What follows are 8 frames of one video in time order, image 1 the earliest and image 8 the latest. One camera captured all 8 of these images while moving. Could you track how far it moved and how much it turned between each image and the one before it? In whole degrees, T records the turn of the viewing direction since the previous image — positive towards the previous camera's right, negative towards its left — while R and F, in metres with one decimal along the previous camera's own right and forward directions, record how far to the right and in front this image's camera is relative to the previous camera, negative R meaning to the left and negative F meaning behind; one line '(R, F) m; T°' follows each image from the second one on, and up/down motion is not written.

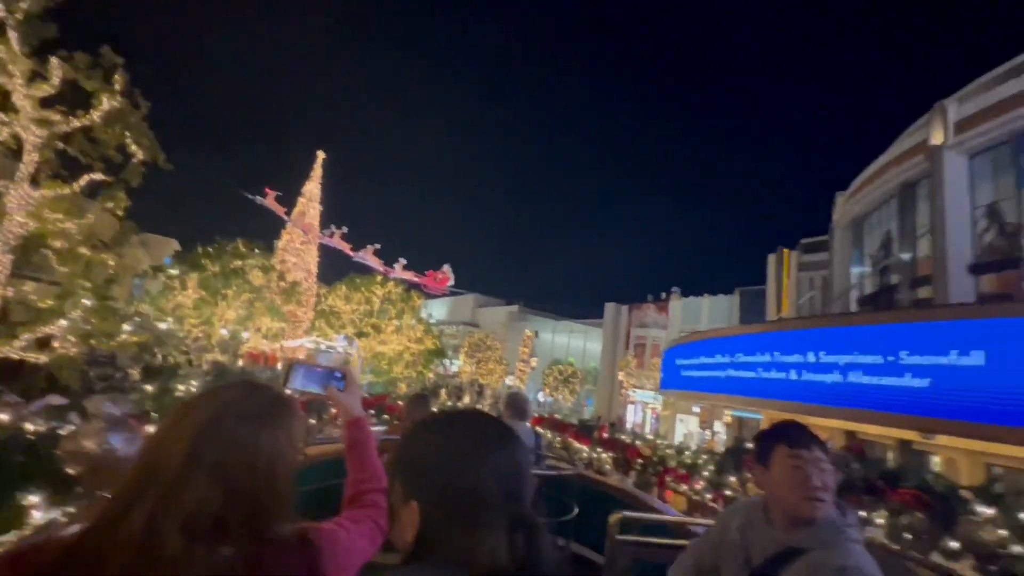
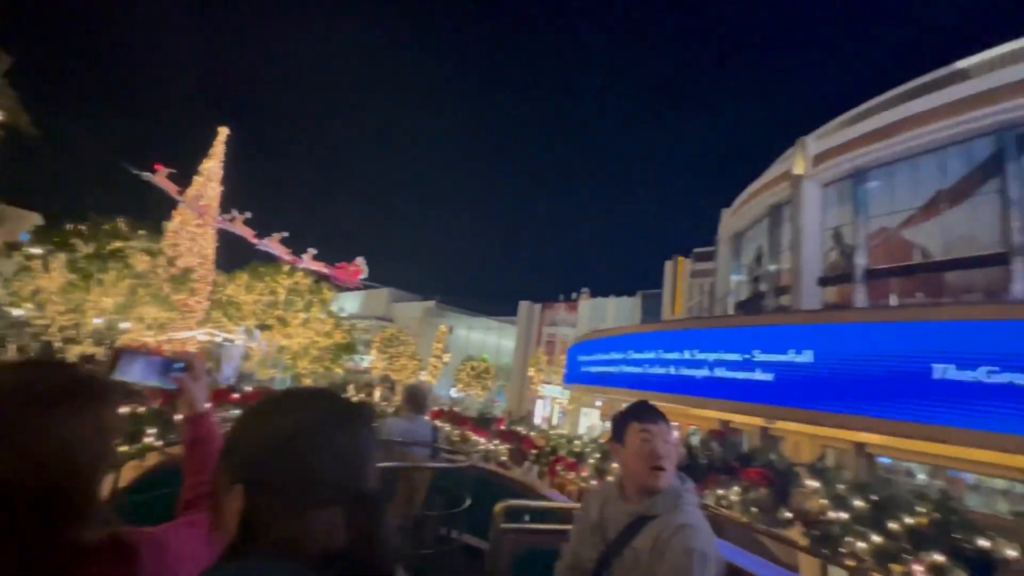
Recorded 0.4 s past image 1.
(+0.1, -0.1) m; +10°
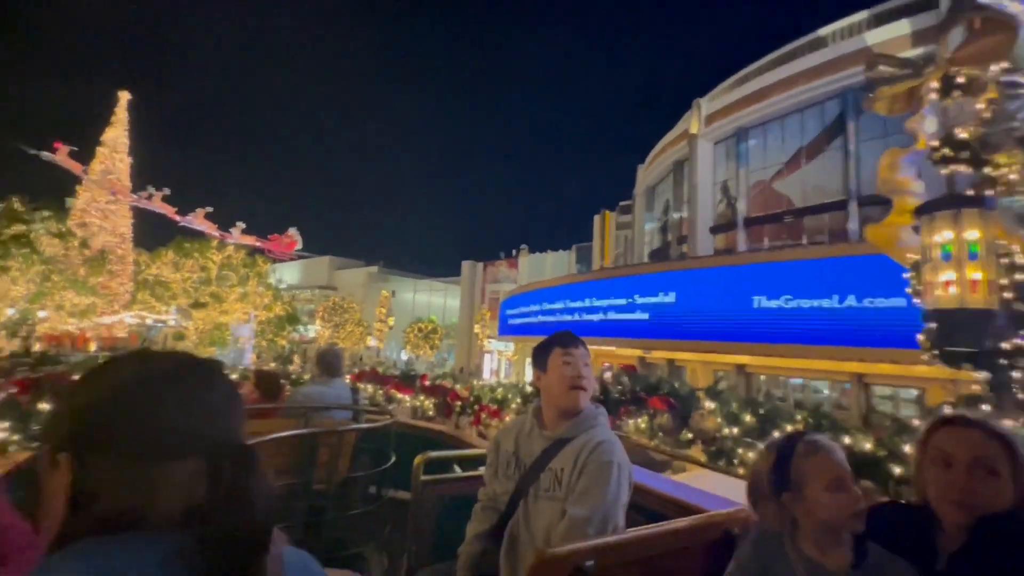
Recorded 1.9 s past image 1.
(+0.2, -0.4) m; +6°
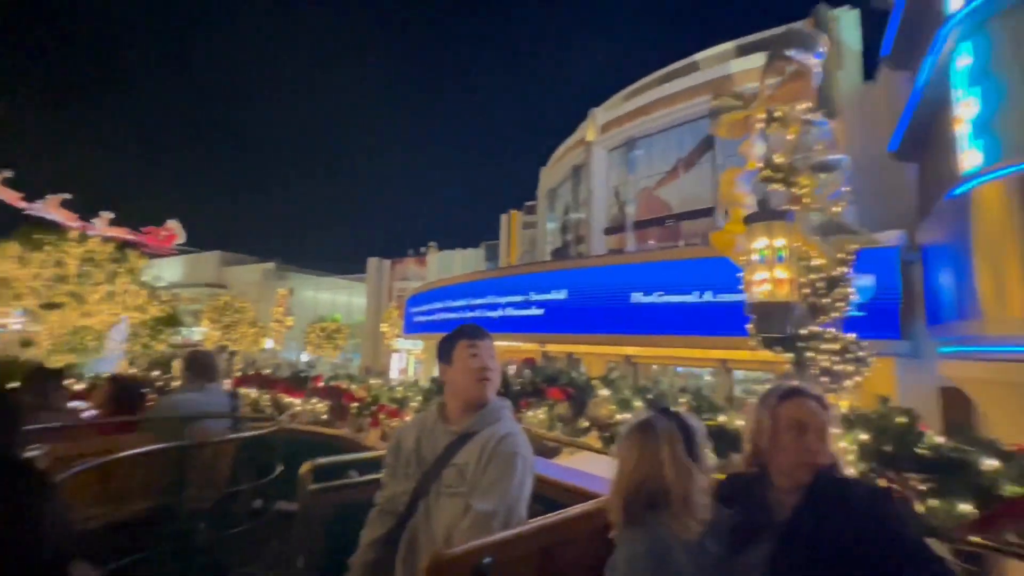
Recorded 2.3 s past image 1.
(+0.1, -0.1) m; +11°
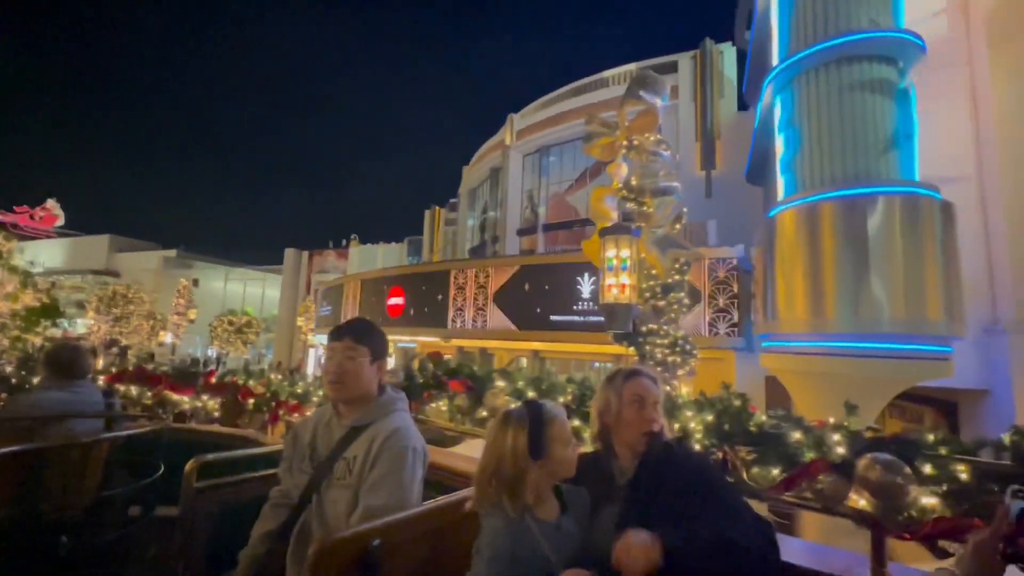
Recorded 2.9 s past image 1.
(+0.2, -0.2) m; +9°
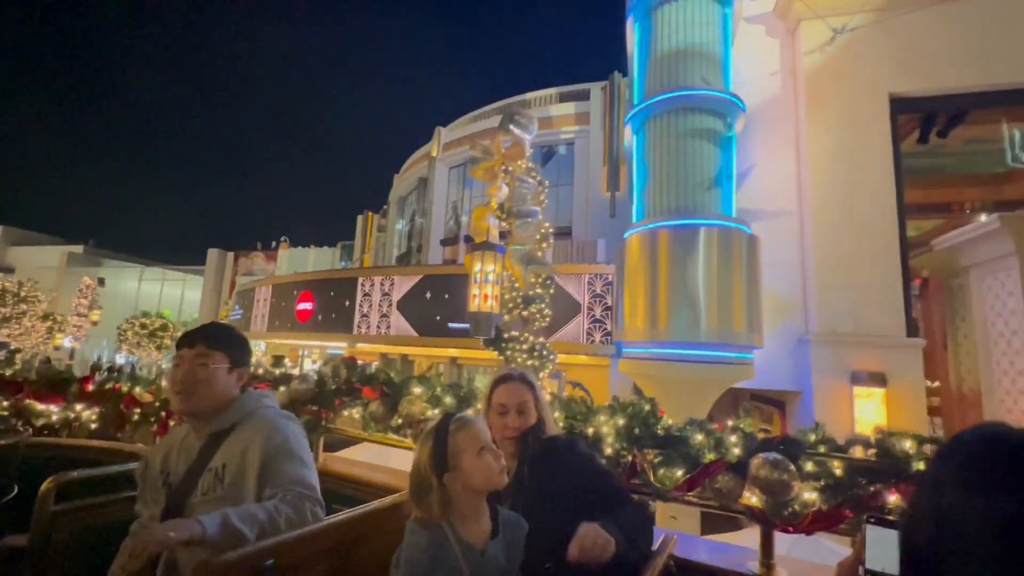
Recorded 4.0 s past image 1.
(+0.3, -0.2) m; +7°
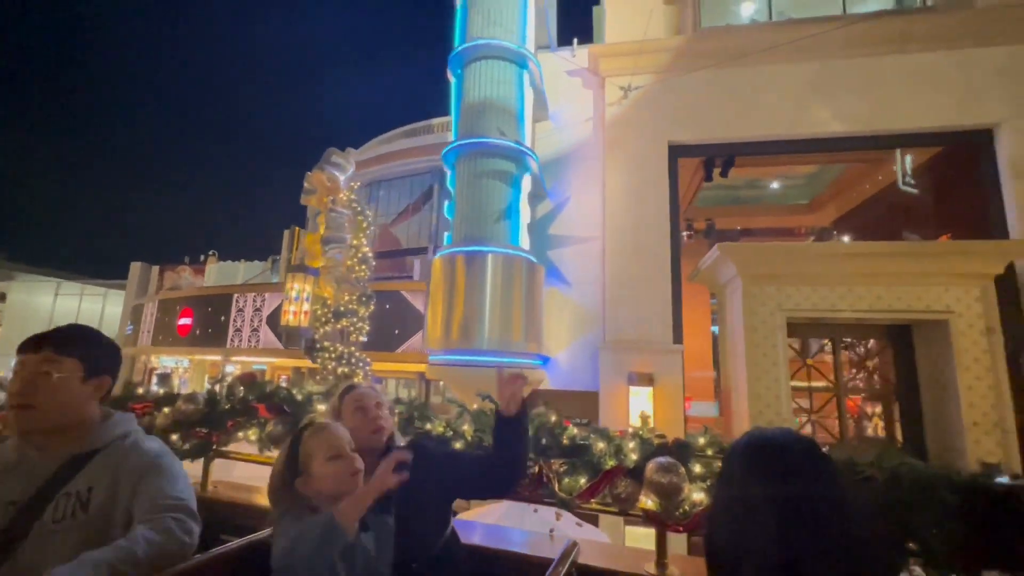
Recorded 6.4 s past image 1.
(+0.8, -0.4) m; +5°
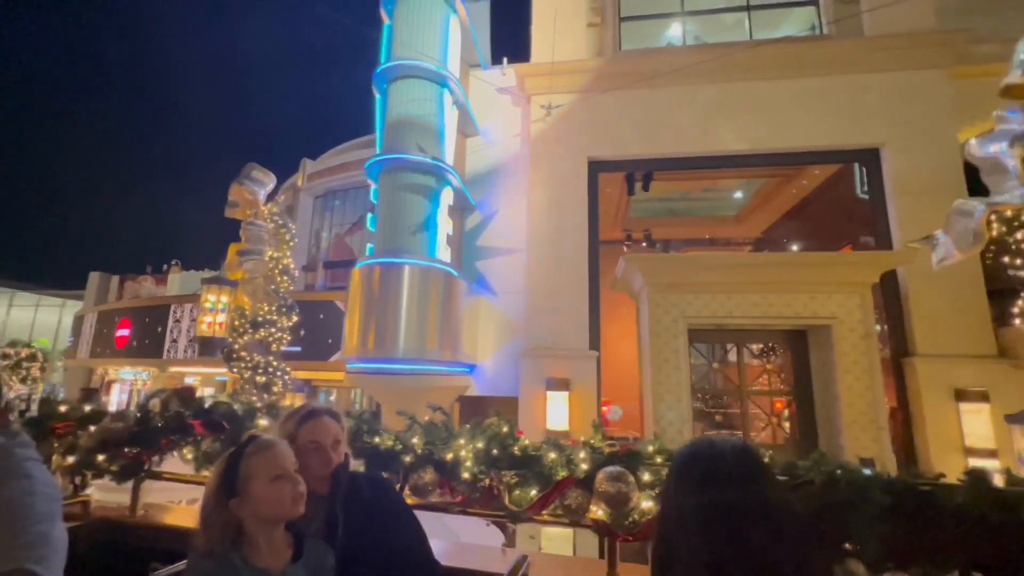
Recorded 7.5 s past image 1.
(+0.4, -0.1) m; +2°
